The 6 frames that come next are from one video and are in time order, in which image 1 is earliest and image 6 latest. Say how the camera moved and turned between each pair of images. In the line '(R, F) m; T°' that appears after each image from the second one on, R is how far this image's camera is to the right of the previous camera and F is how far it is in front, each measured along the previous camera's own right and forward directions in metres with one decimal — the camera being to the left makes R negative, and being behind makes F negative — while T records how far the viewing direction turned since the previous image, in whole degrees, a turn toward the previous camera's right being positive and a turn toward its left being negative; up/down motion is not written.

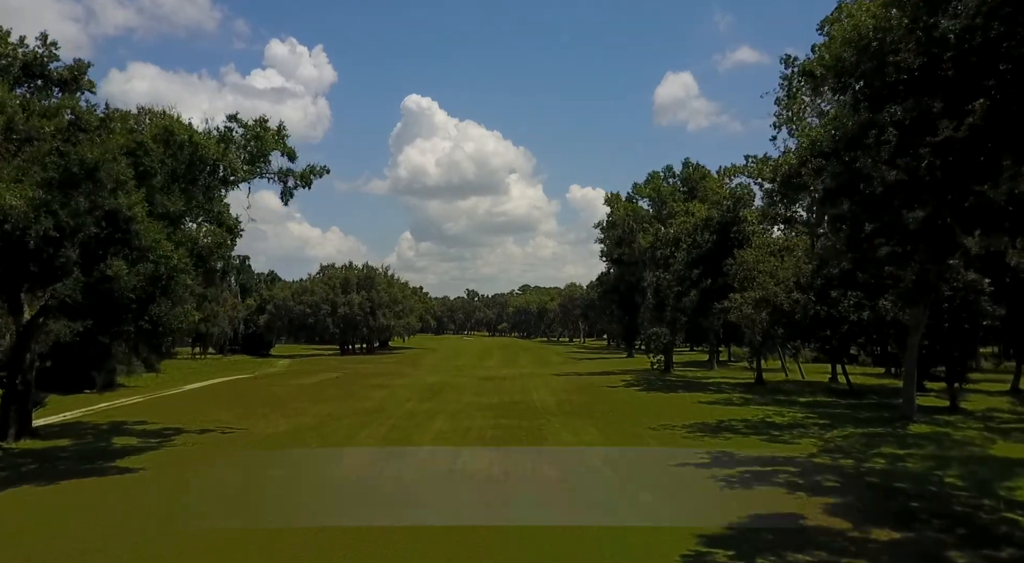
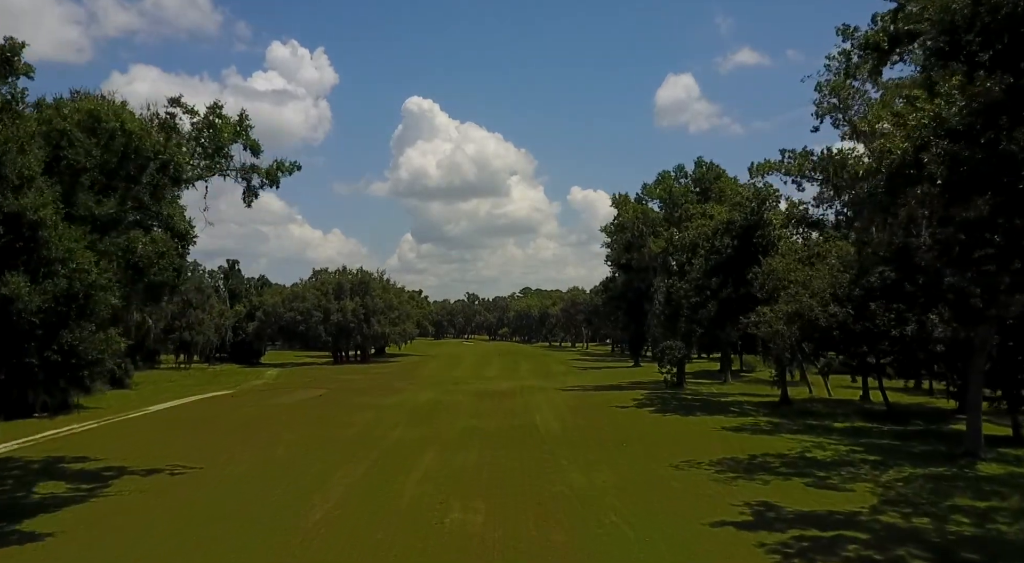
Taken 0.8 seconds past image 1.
(0.0, +3.6) m; 0°
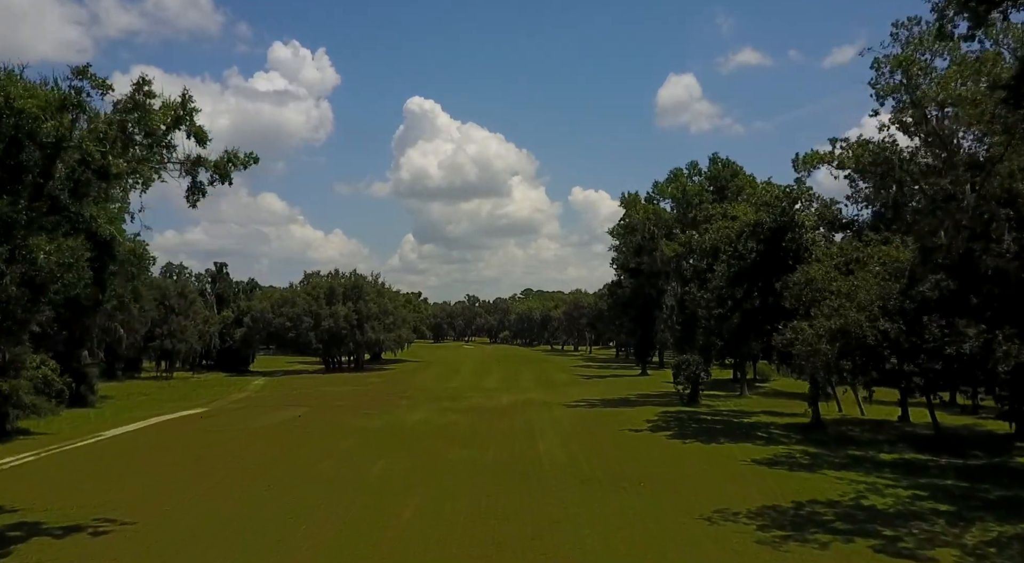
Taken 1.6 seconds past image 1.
(0.0, +3.8) m; 0°
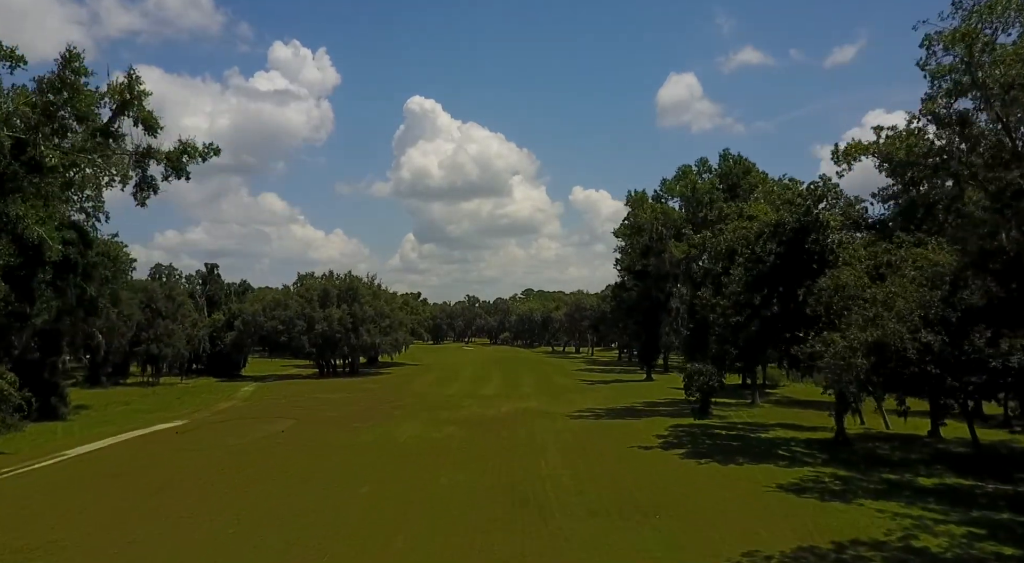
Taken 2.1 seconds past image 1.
(0.0, +2.5) m; 0°
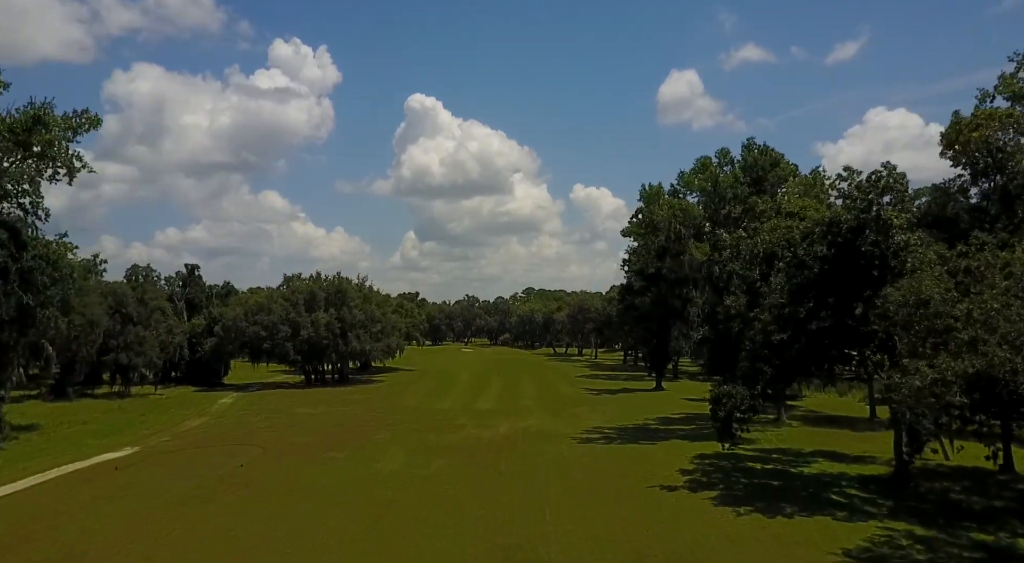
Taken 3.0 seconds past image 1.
(+0.1, +4.7) m; 0°
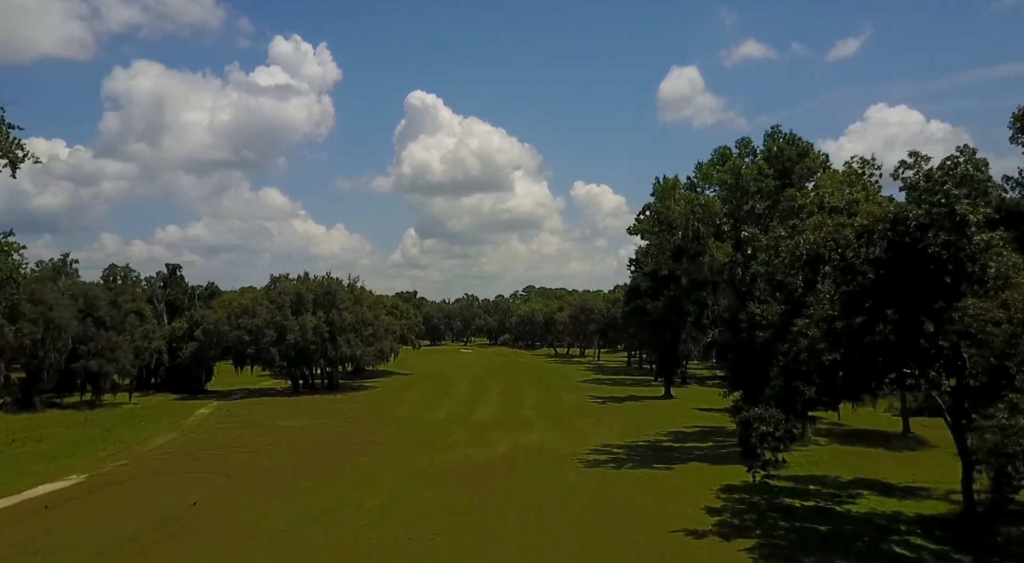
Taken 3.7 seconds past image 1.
(+0.1, +3.9) m; 0°
